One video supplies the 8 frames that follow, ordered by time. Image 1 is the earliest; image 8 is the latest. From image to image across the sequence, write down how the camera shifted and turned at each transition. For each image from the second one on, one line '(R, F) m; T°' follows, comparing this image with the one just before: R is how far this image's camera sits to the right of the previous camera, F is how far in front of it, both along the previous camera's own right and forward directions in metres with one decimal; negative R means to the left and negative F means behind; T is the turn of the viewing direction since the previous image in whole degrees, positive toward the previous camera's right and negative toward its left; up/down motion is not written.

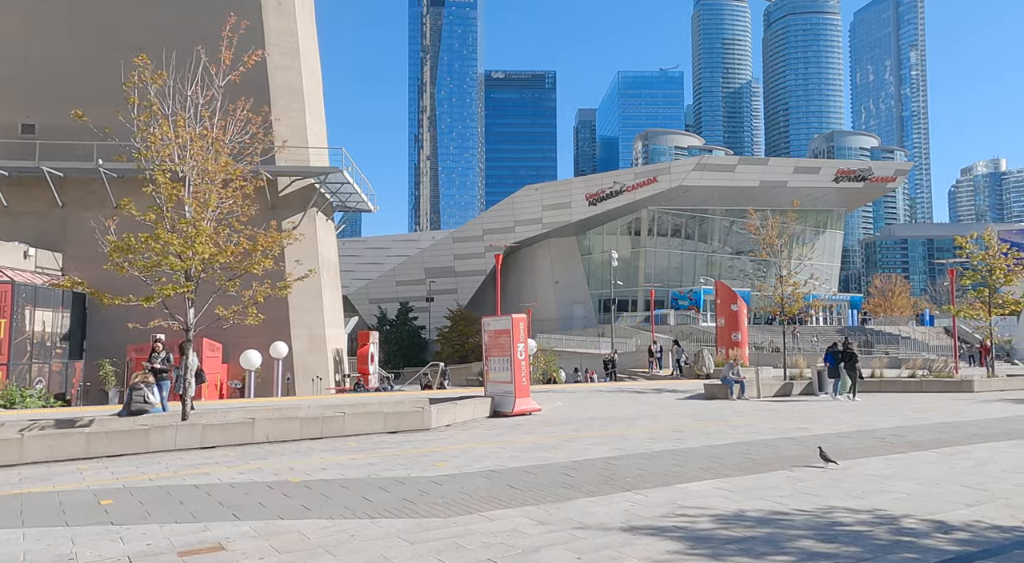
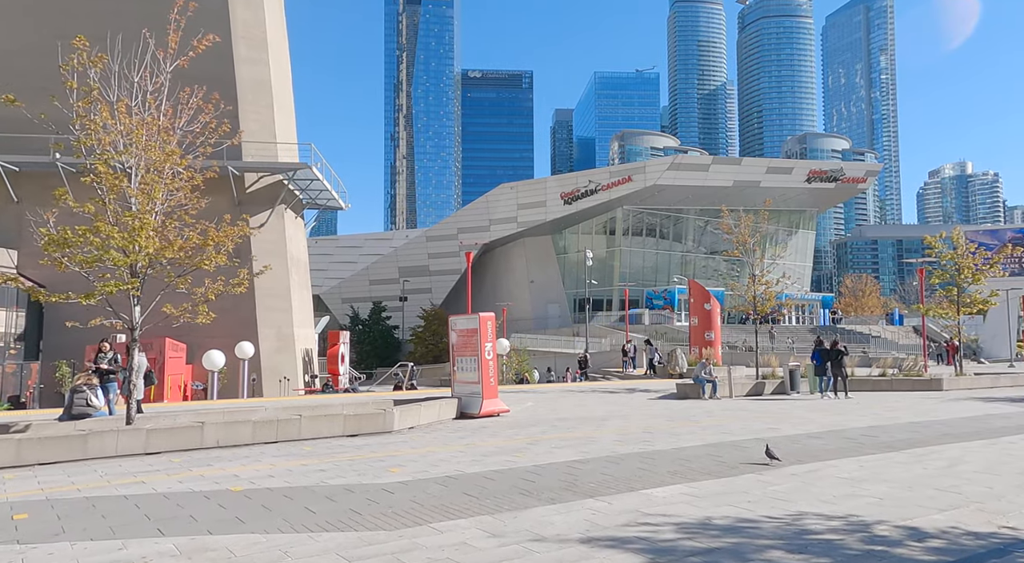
(+0.2, +0.4) m; +2°
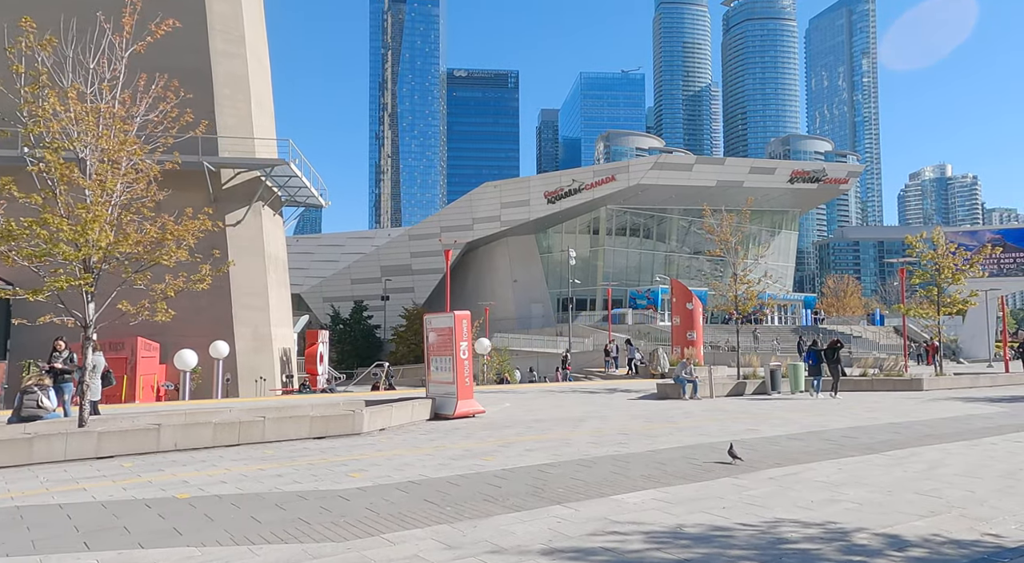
(+0.2, +0.3) m; +1°
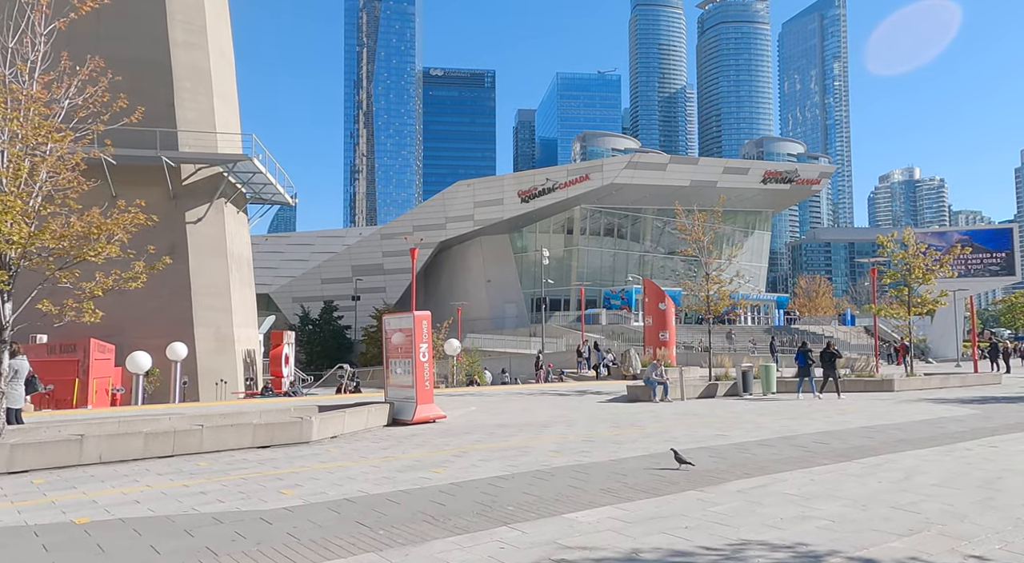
(+0.2, +0.6) m; +2°
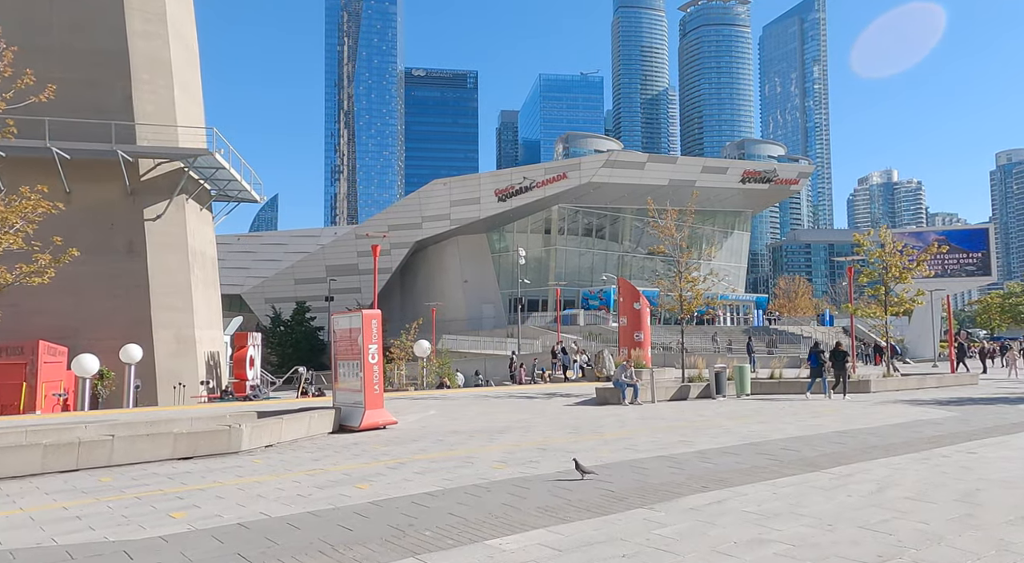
(+0.5, +0.8) m; +1°
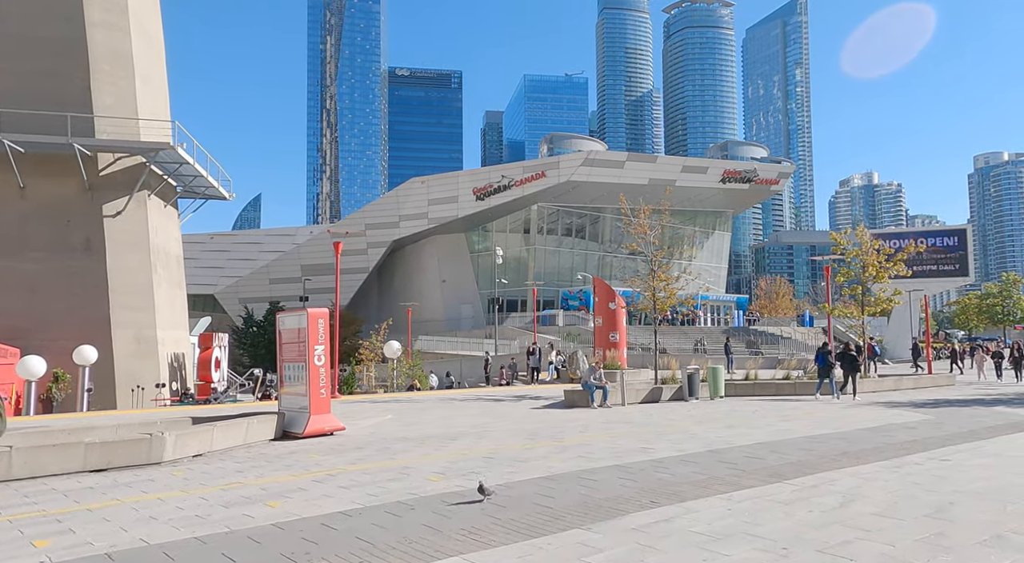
(+0.5, +0.7) m; +1°
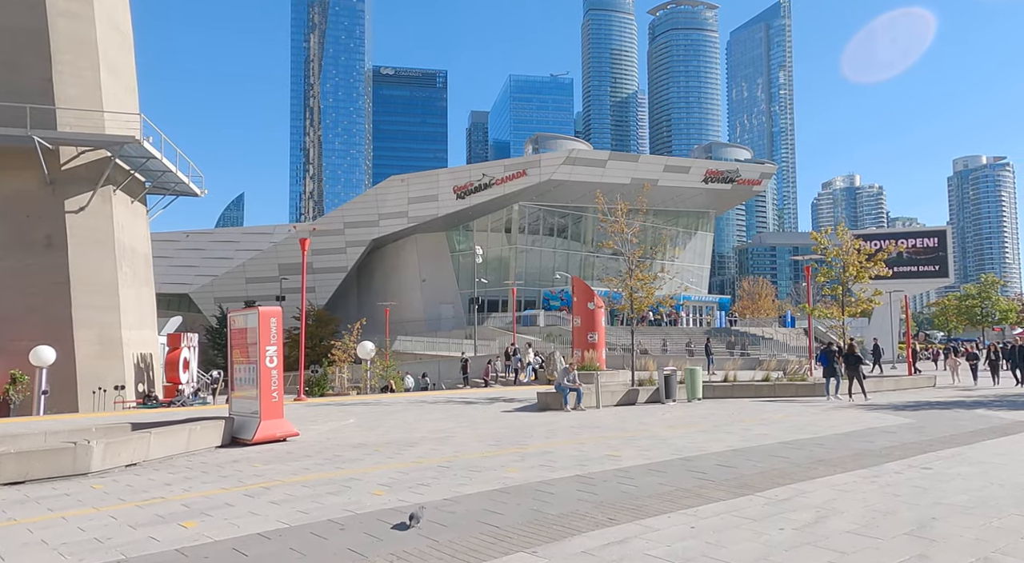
(+0.3, +0.6) m; +1°
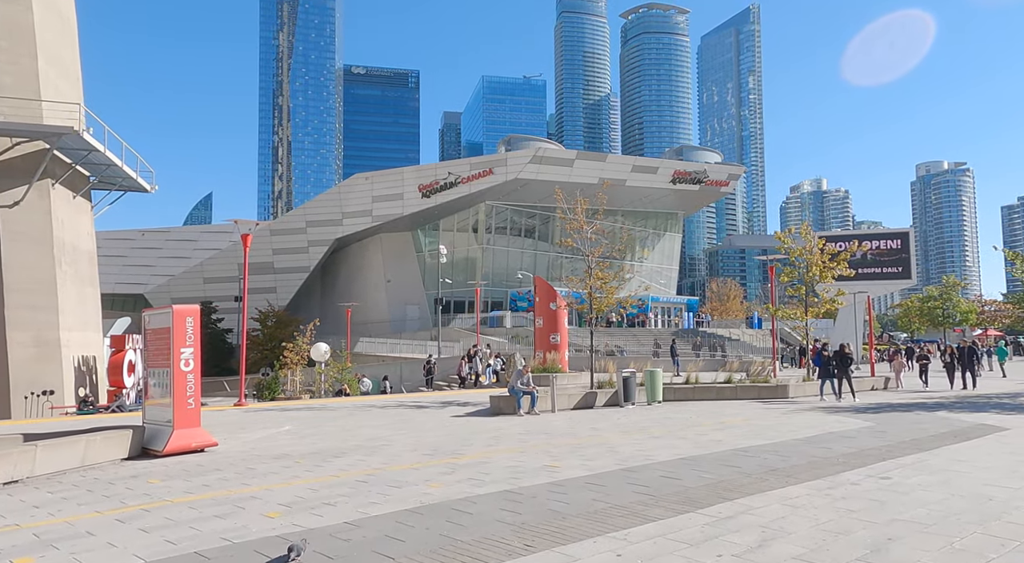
(+0.5, +0.8) m; +2°
